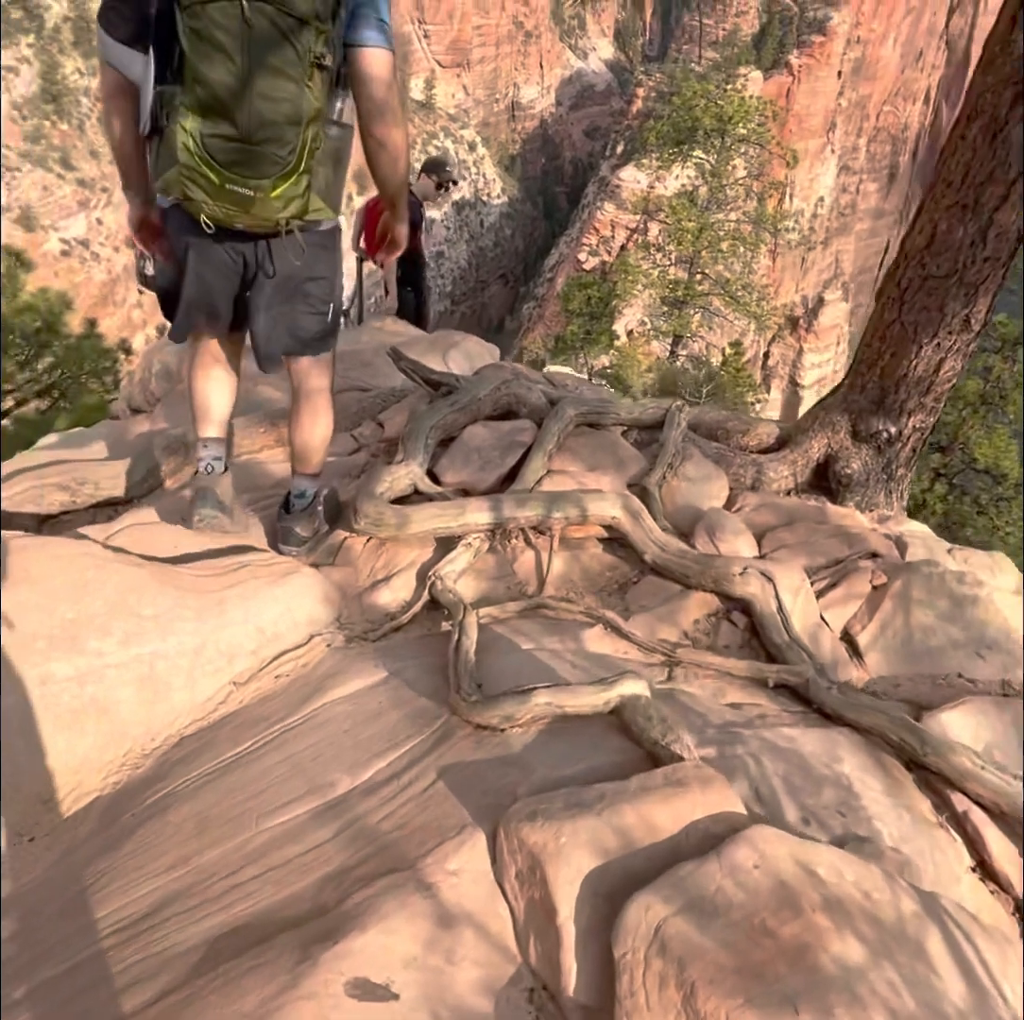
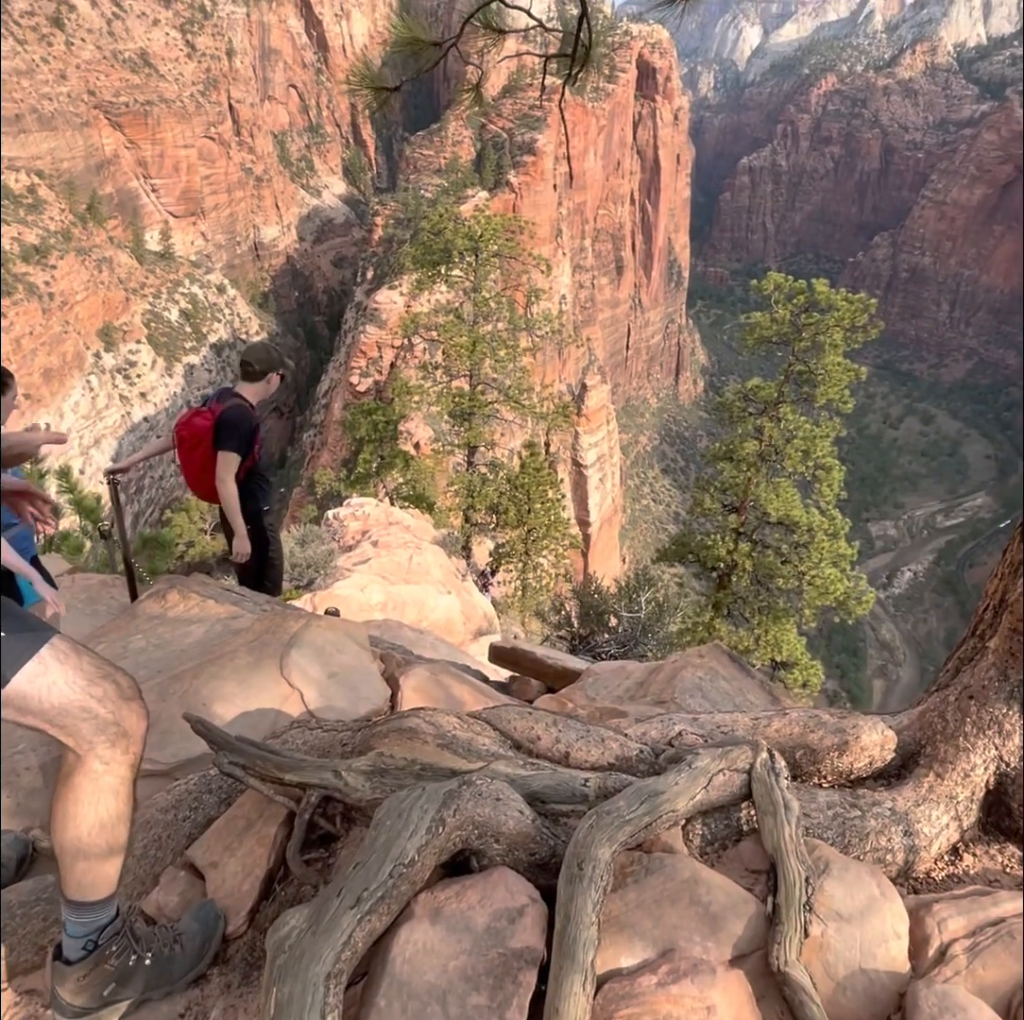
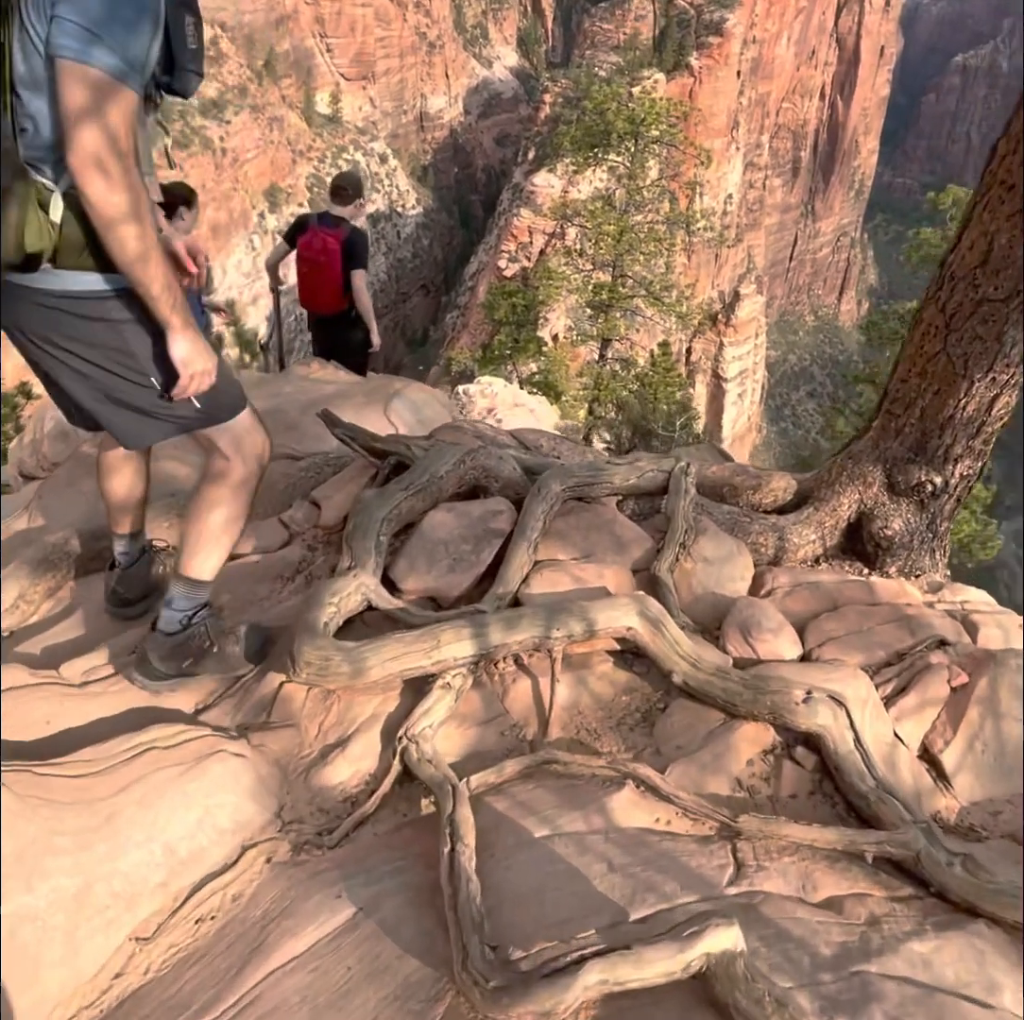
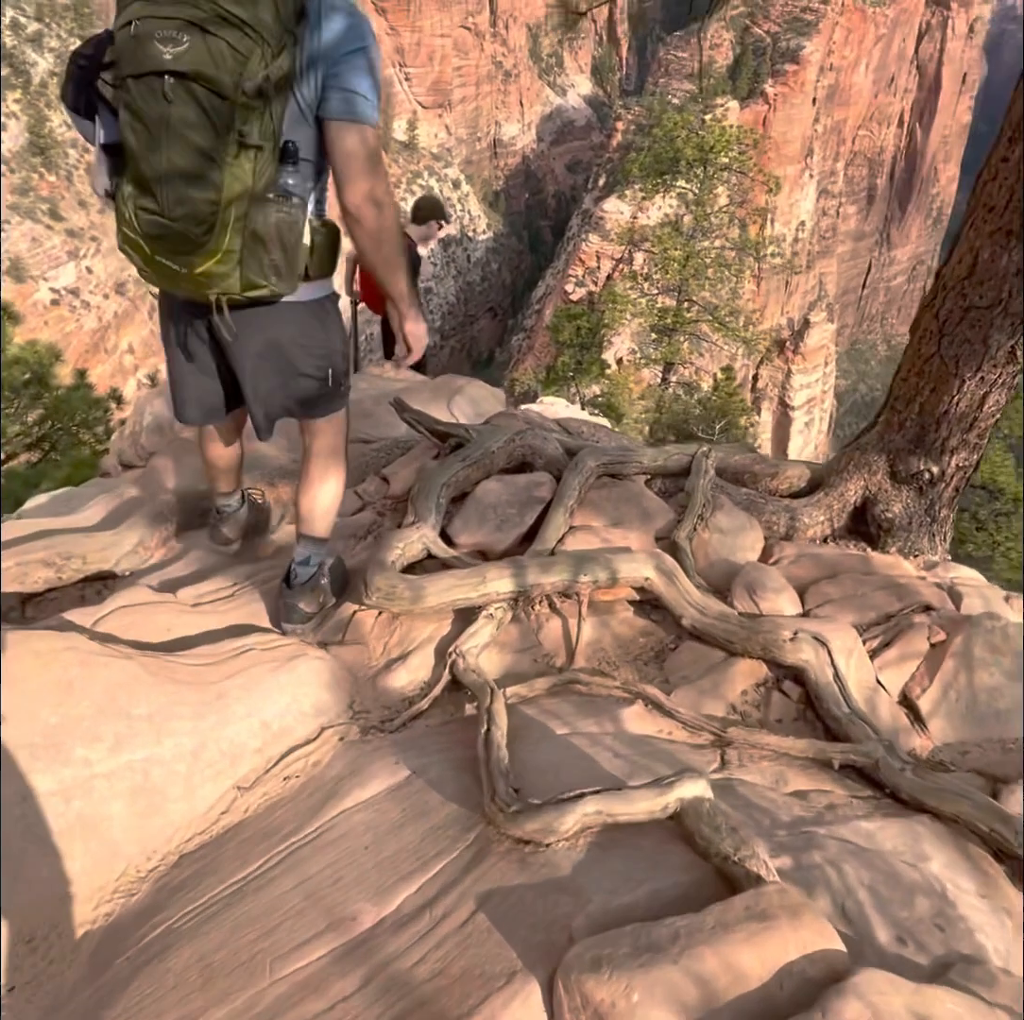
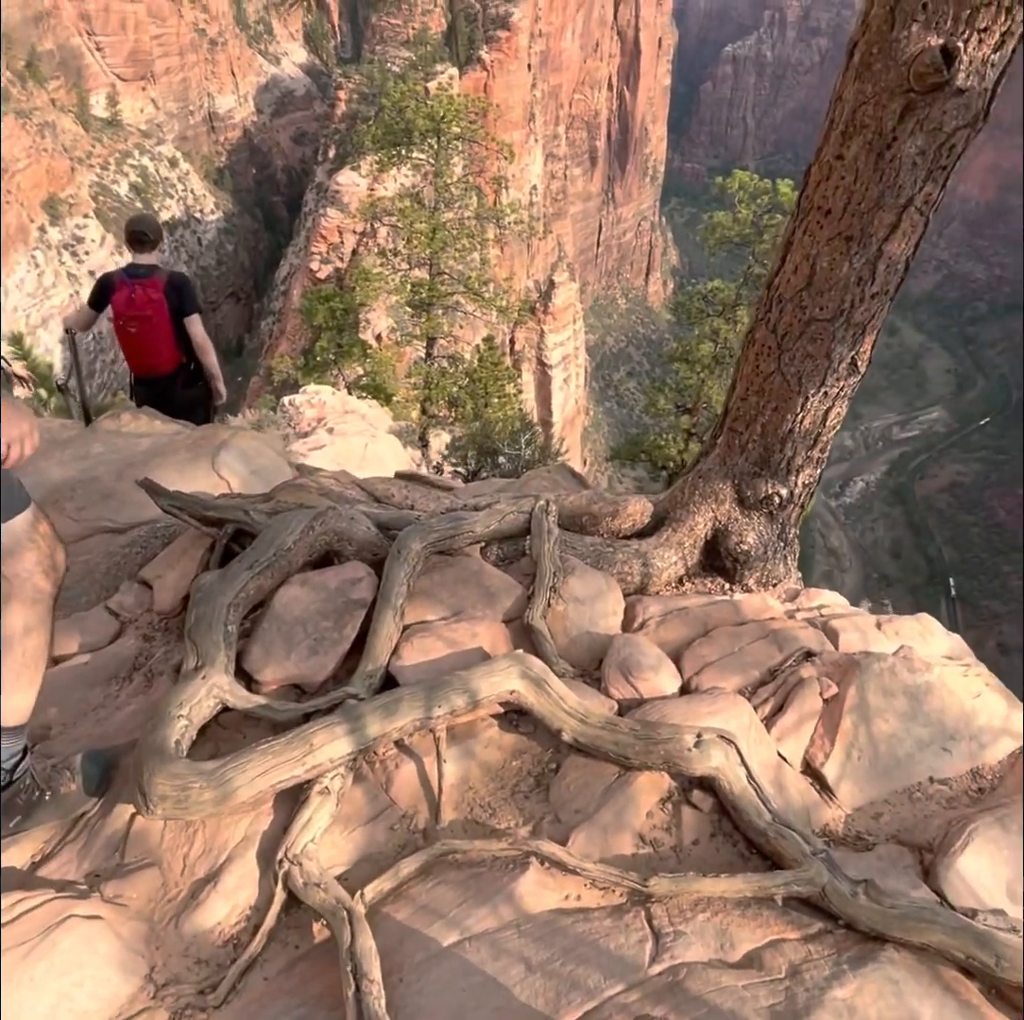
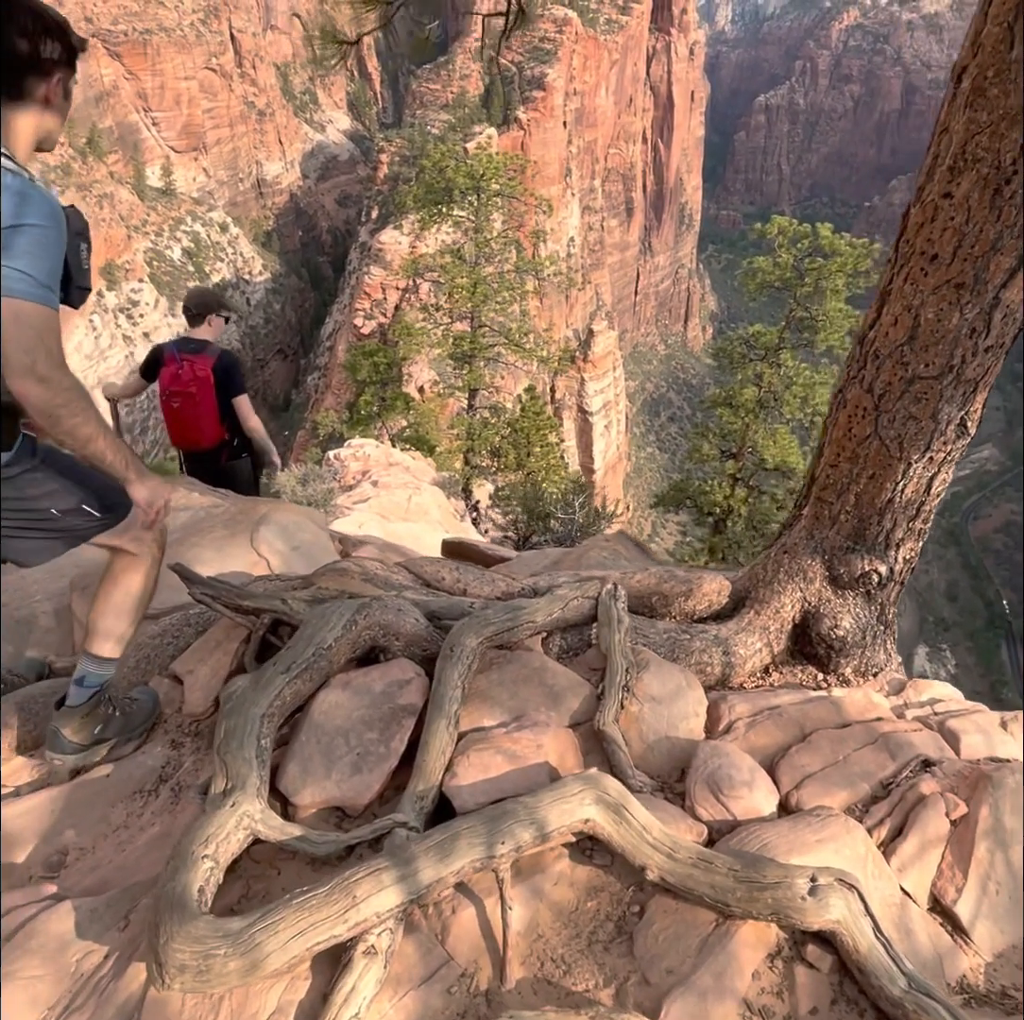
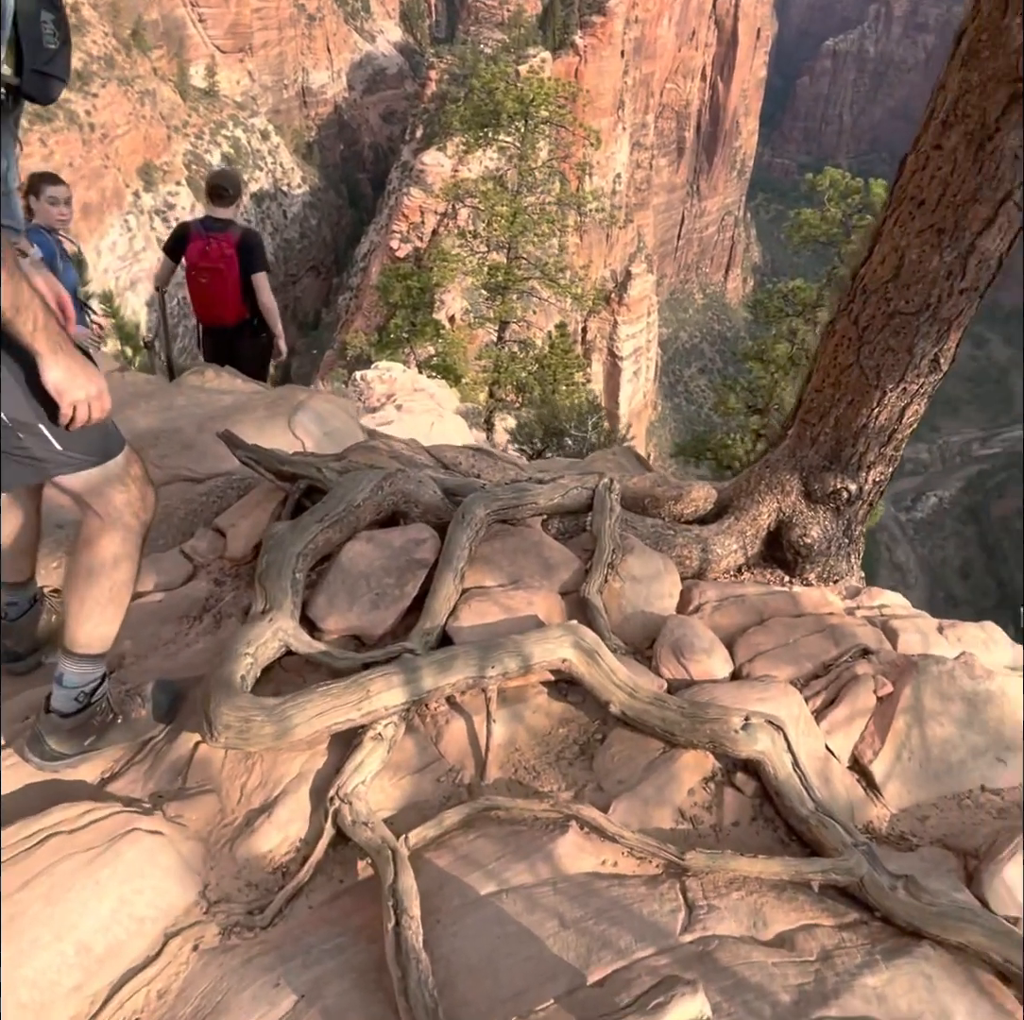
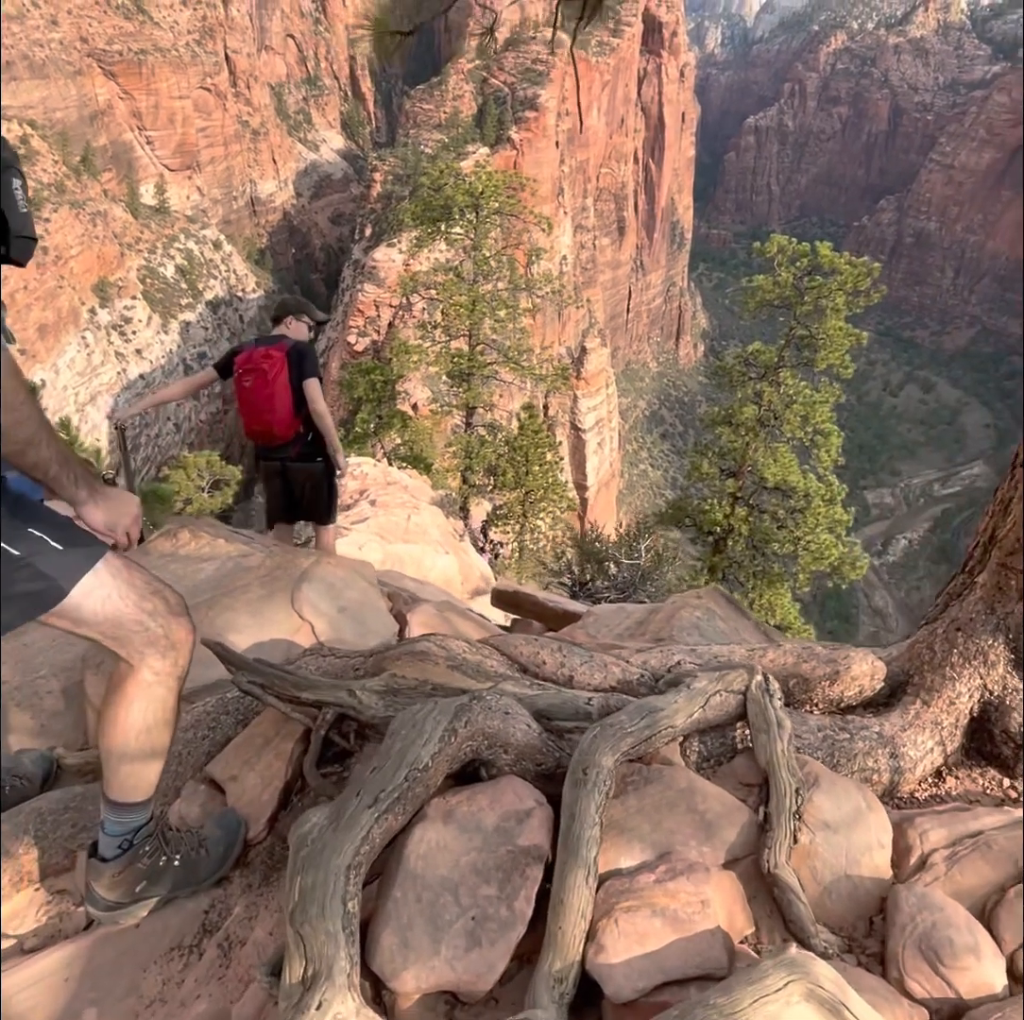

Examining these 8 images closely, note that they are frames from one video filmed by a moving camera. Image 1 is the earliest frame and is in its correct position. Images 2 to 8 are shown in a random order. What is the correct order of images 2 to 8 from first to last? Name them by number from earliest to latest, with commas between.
4, 3, 7, 5, 6, 8, 2
